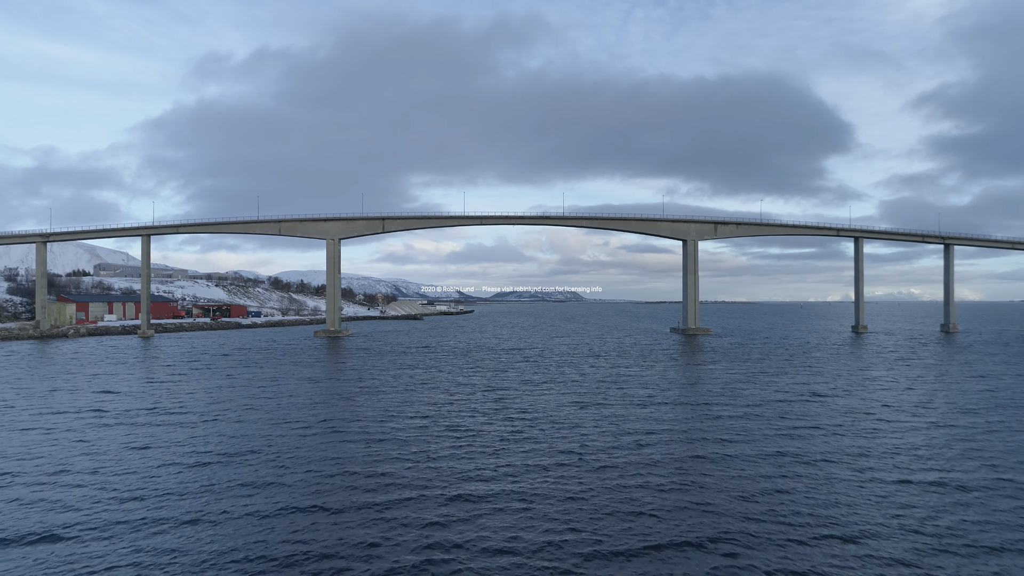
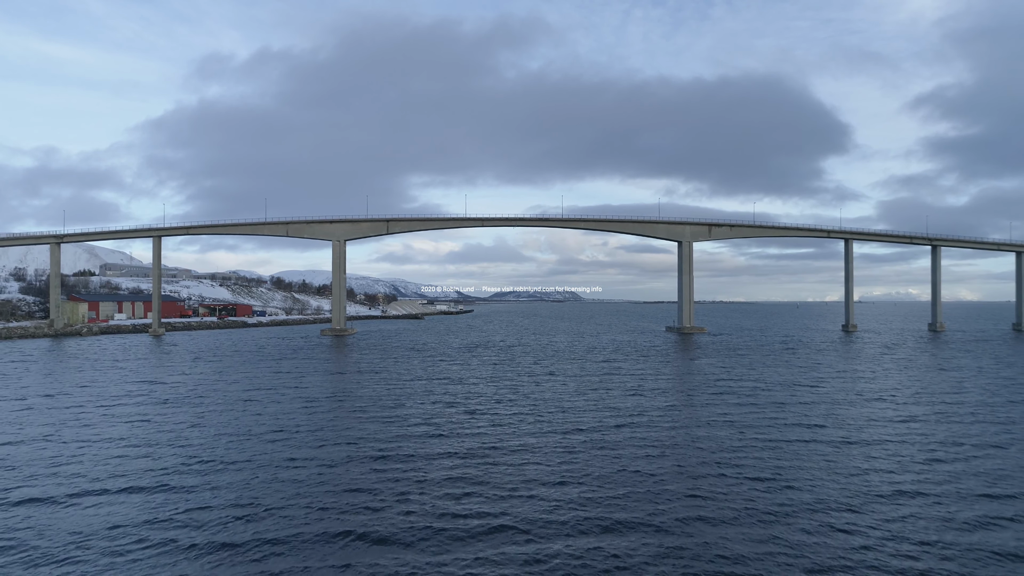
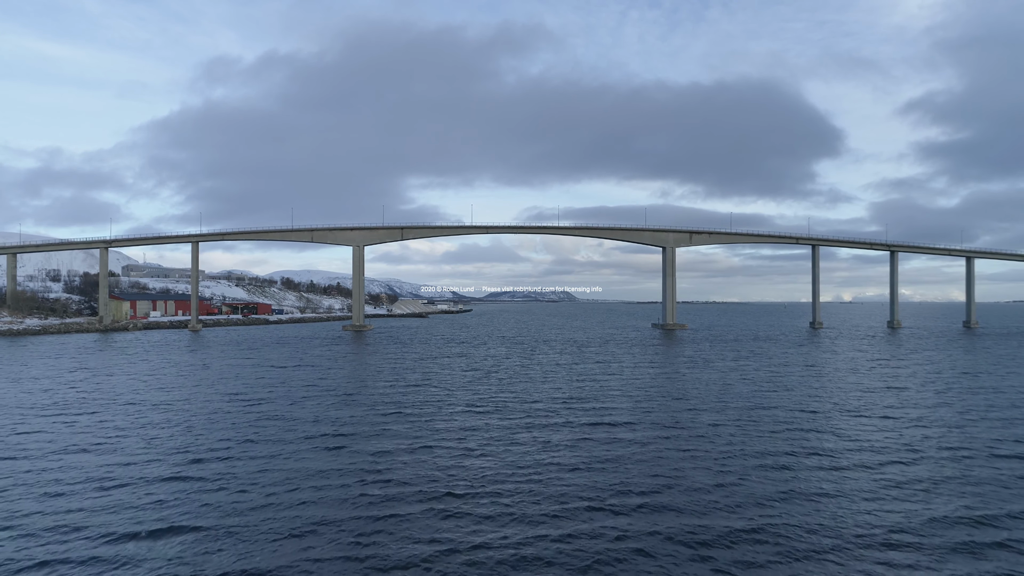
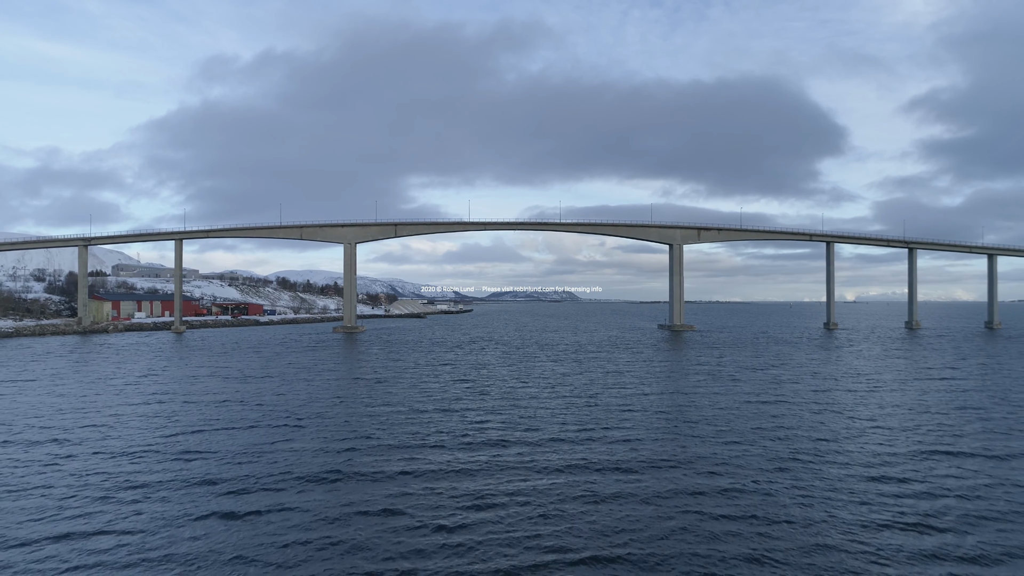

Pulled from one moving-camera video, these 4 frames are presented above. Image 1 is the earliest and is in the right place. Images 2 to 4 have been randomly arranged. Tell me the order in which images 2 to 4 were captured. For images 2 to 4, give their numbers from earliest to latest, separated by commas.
2, 4, 3
